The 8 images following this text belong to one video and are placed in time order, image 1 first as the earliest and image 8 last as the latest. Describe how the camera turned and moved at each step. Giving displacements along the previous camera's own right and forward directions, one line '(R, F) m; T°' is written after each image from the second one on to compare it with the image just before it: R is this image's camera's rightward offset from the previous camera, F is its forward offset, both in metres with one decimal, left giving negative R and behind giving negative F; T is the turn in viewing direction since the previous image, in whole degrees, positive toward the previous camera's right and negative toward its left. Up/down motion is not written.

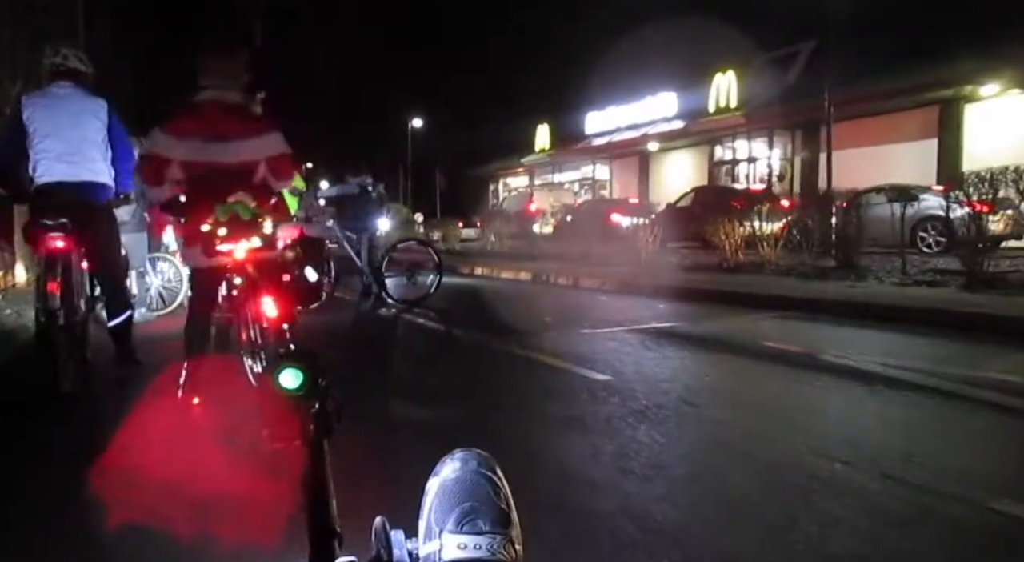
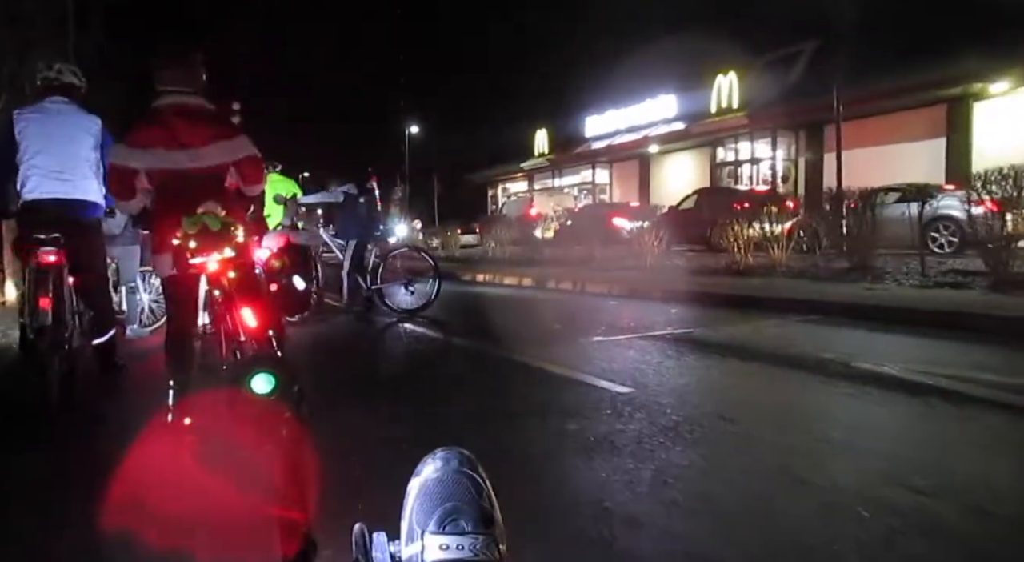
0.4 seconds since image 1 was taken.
(-0.1, +0.5) m; 0°
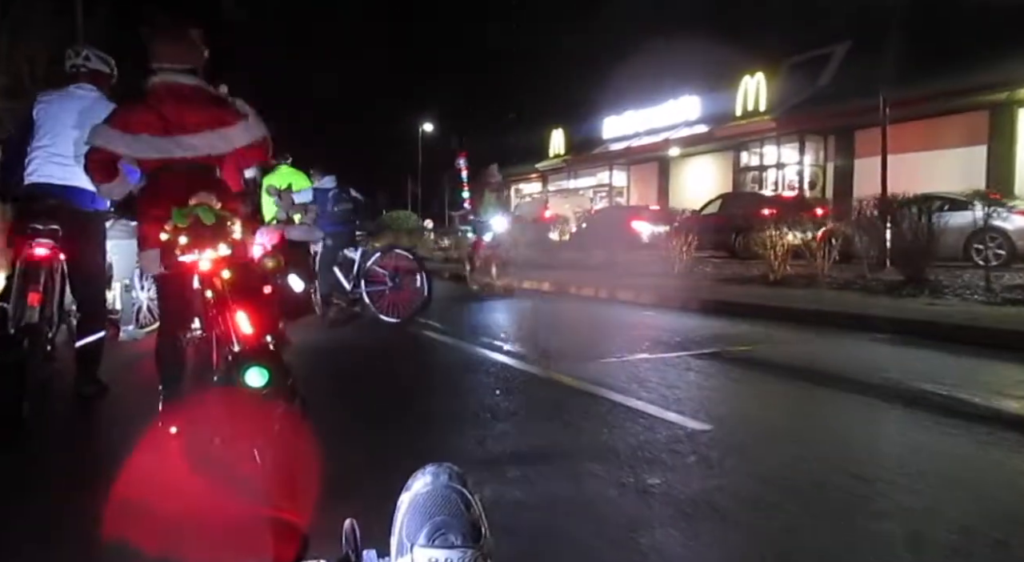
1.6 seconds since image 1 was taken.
(-0.3, +0.9) m; -1°
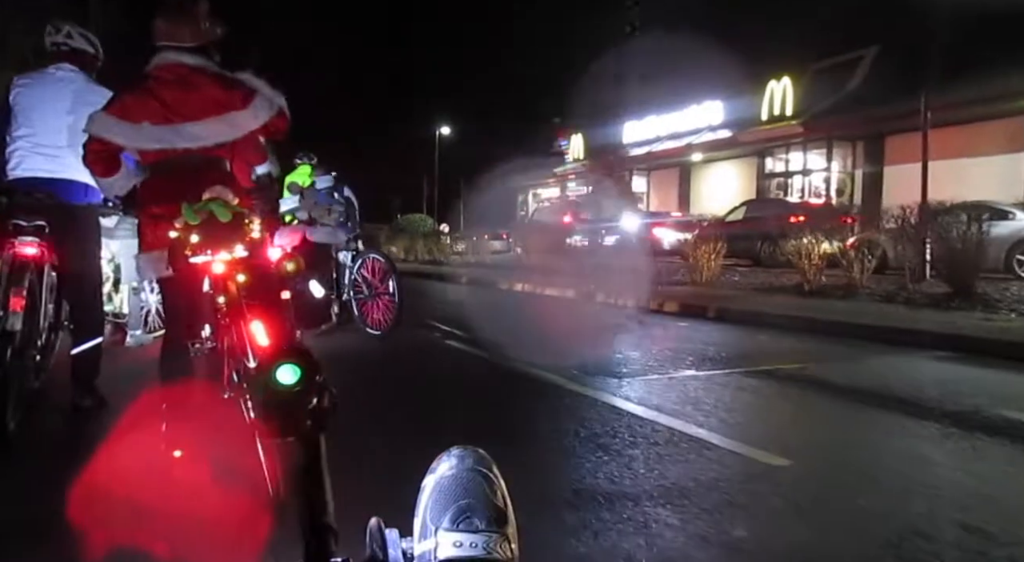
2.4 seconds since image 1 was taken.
(-0.2, +0.5) m; -1°
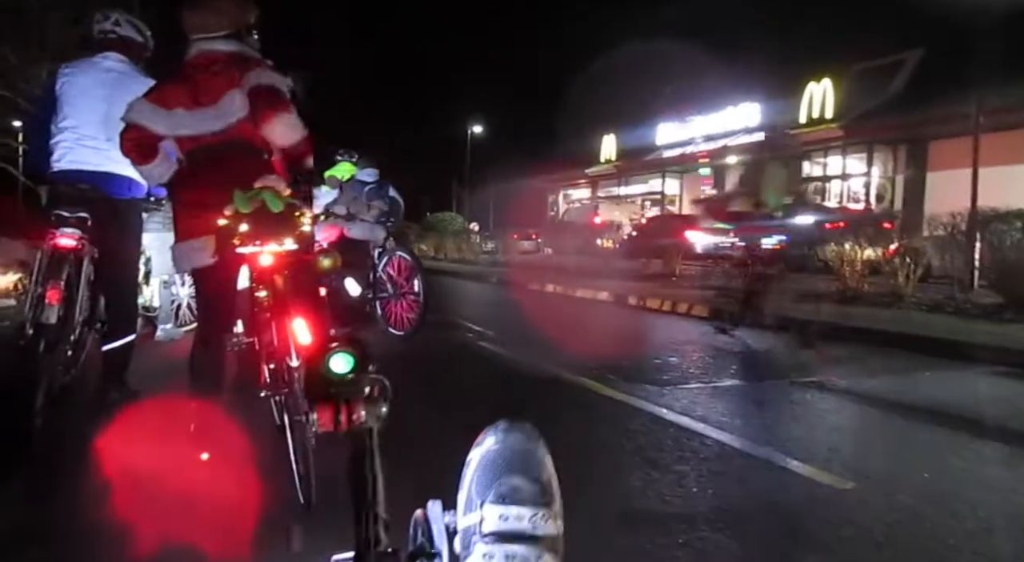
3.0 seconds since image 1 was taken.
(-0.1, +0.2) m; -2°
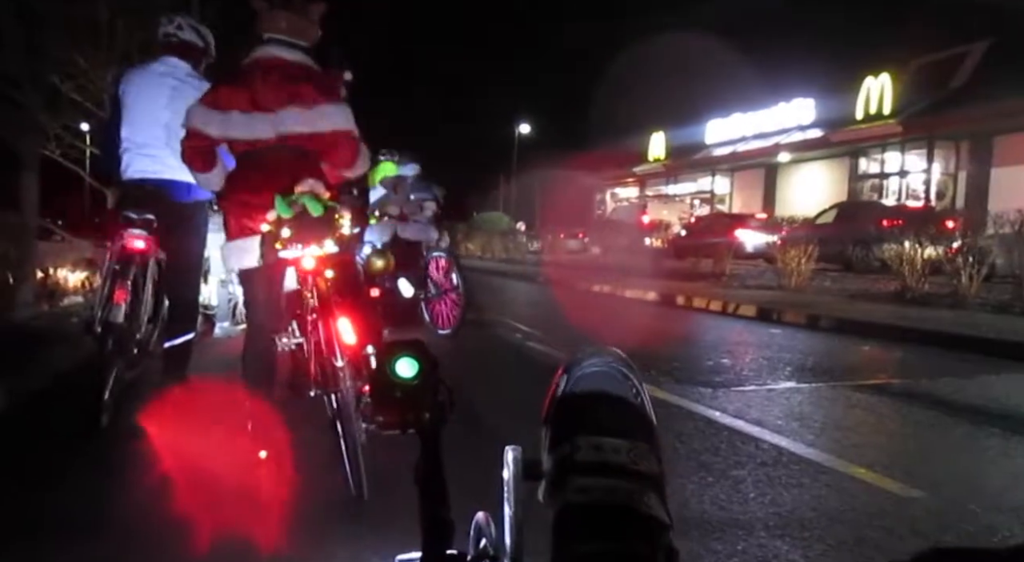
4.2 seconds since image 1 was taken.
(0.0, 0.0) m; -4°
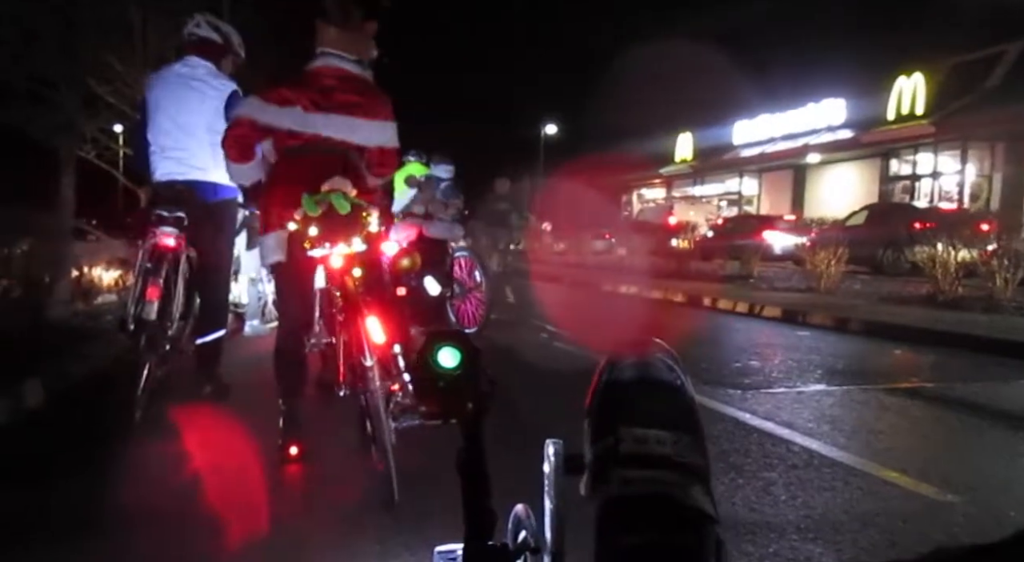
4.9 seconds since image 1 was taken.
(0.0, 0.0) m; -2°
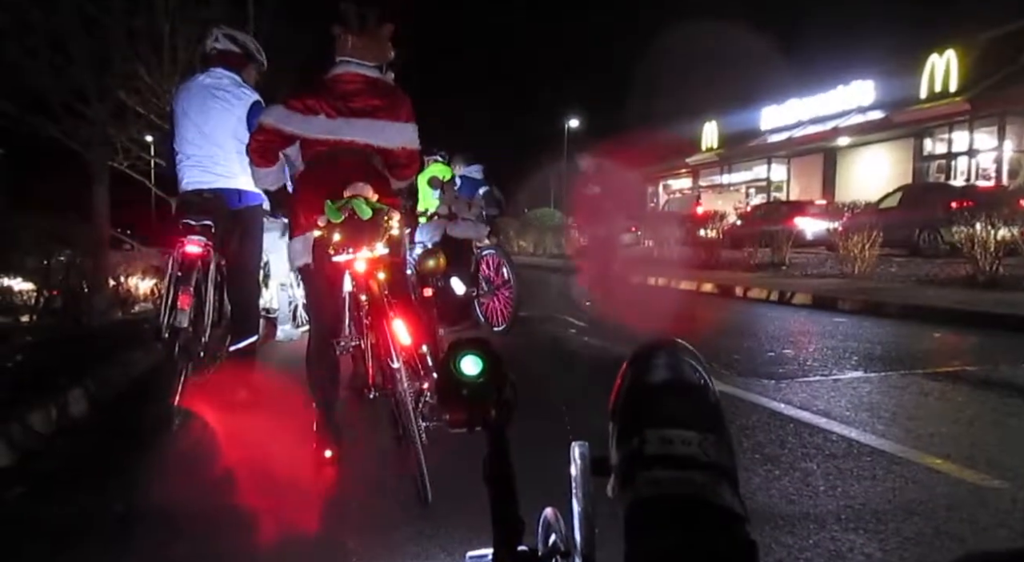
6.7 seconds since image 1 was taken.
(0.0, 0.0) m; -2°
